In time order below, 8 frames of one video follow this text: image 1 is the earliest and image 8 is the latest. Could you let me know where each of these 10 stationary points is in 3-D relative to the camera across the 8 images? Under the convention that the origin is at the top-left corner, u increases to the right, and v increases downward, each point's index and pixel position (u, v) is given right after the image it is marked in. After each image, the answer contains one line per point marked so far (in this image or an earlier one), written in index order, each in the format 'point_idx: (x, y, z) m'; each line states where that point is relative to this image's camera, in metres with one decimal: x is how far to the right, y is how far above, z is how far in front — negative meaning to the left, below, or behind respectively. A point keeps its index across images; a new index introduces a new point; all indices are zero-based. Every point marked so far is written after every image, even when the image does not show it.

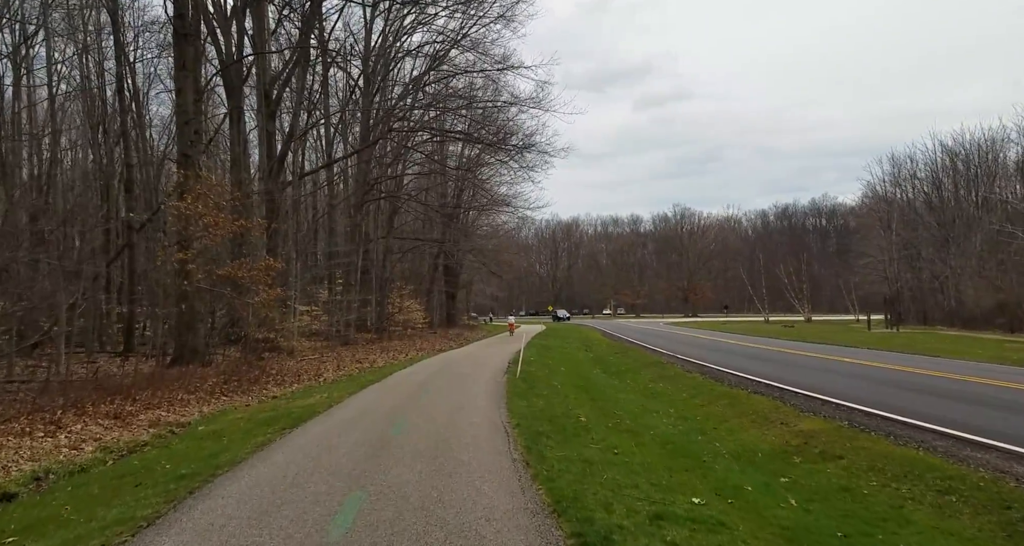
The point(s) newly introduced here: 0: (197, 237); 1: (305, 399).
0: (-6.8, +0.8, +15.4) m
1: (-3.6, -2.2, +12.3) m
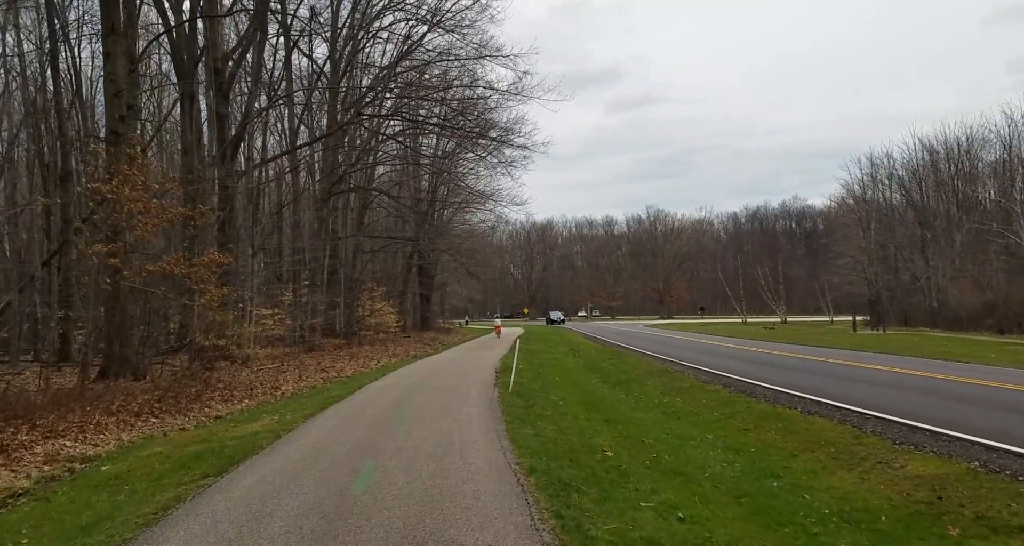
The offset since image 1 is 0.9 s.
0: (-7.0, +0.8, +13.0) m
1: (-3.7, -2.1, +10.1) m
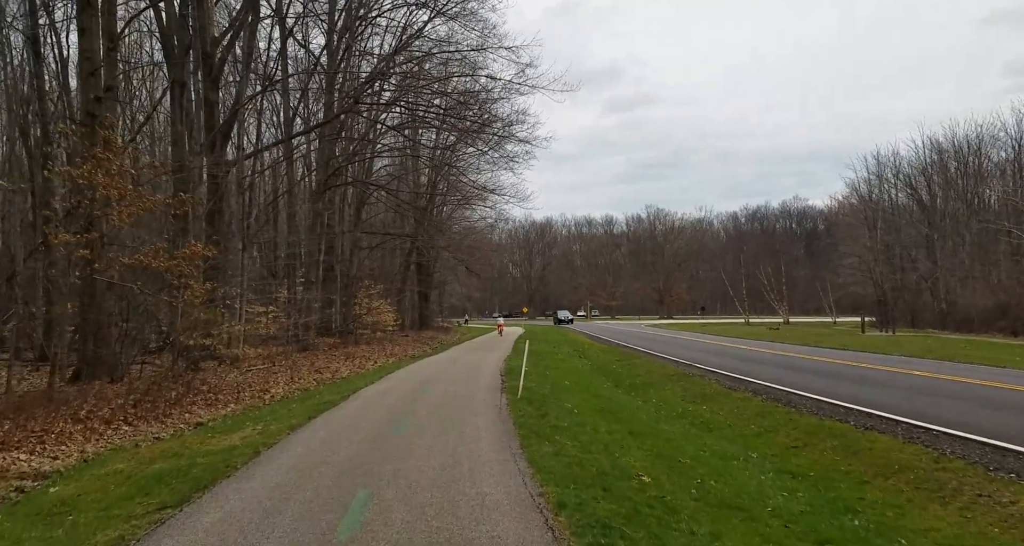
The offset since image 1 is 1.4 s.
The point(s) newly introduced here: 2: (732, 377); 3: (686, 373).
0: (-6.9, +1.0, +11.9) m
1: (-3.5, -2.0, +9.0) m
2: (+3.9, -1.9, +12.9) m
3: (+3.5, -2.0, +14.4) m
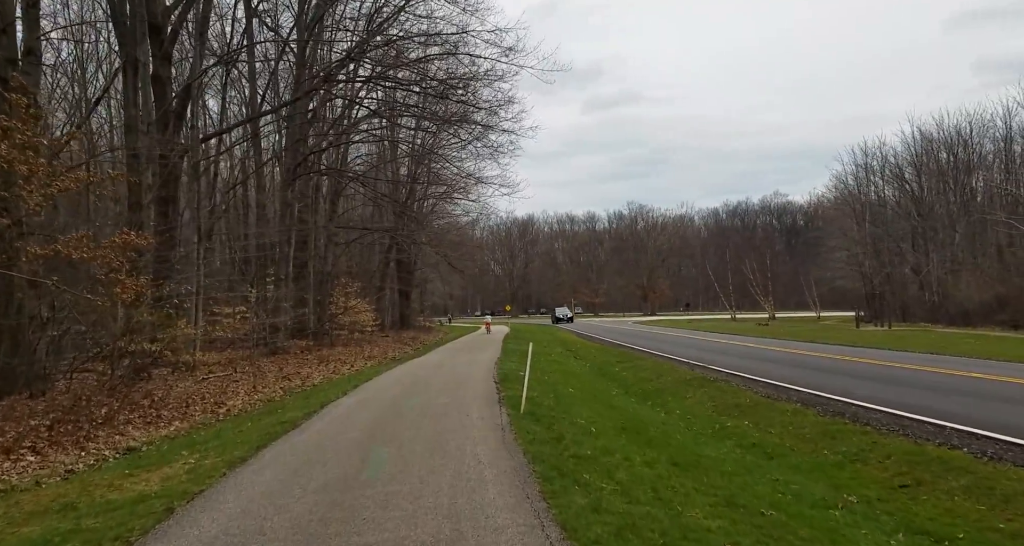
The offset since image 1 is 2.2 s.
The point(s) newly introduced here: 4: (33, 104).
0: (-6.9, +1.0, +9.9) m
1: (-3.5, -1.9, +7.1) m
2: (+3.9, -1.7, +11.1) m
3: (+3.4, -1.8, +12.6) m
4: (-7.0, +2.5, +10.5) m
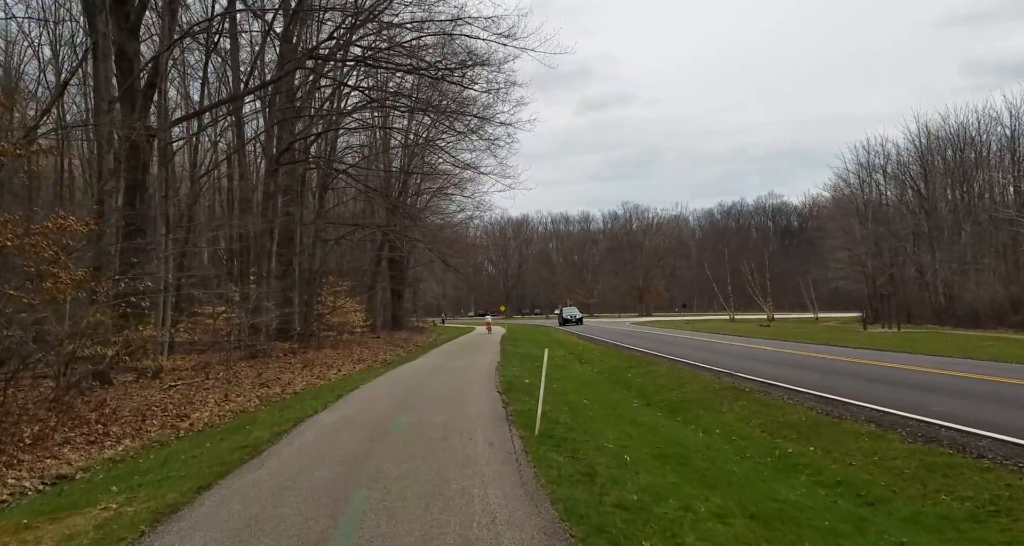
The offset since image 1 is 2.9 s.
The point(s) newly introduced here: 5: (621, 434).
0: (-6.8, +1.1, +8.2) m
1: (-3.4, -1.8, +5.5) m
2: (+4.0, -1.6, +9.6) m
3: (+3.5, -1.8, +11.1) m
4: (-6.9, +2.6, +8.9) m
5: (+1.2, -1.8, +7.8) m
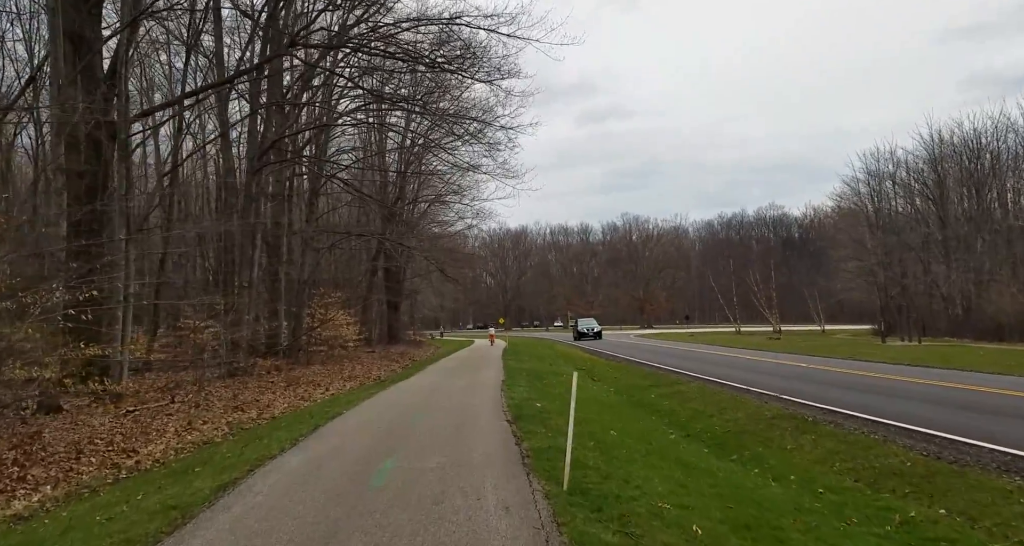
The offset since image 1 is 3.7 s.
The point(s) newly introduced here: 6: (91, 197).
0: (-6.6, +1.1, +6.4) m
1: (-3.2, -1.8, +3.6) m
2: (+4.1, -1.7, +7.7) m
3: (+3.6, -1.8, +9.2) m
4: (-6.8, +2.5, +7.1) m
5: (+1.4, -1.8, +6.0) m
6: (-7.6, +1.3, +13.2) m
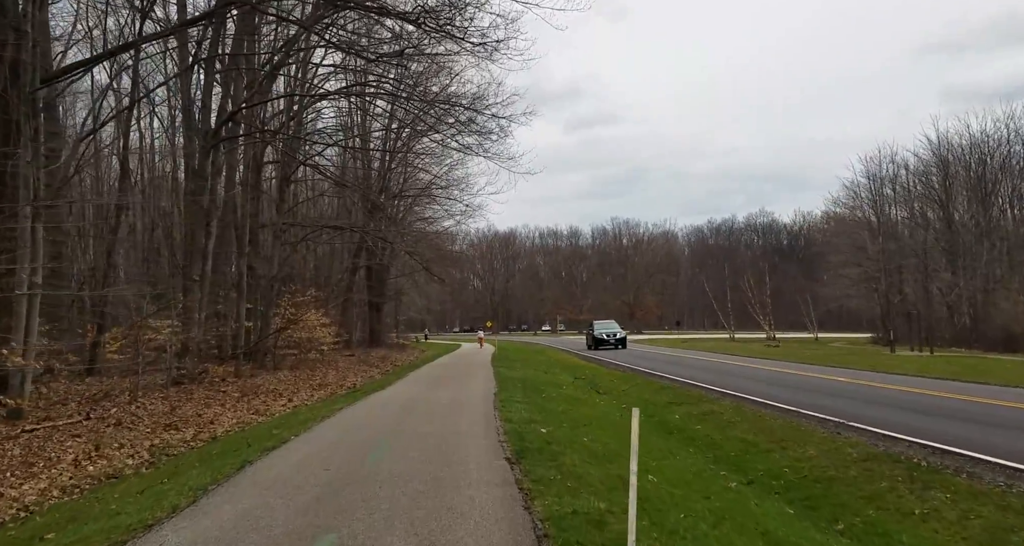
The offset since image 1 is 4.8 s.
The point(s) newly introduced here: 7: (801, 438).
0: (-6.5, +1.4, +3.9) m
1: (-3.1, -1.6, +1.1) m
2: (+4.2, -1.6, +5.4) m
3: (+3.6, -1.7, +6.8) m
4: (-6.7, +2.8, +4.6) m
5: (+1.4, -1.7, +3.6) m
6: (-7.7, +1.6, +10.6) m
7: (+3.2, -1.9, +7.9) m
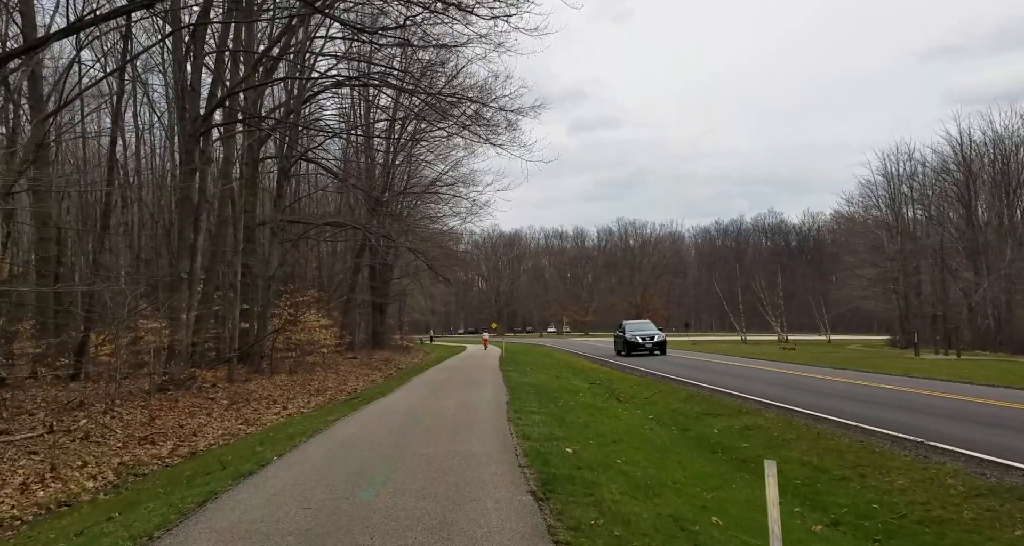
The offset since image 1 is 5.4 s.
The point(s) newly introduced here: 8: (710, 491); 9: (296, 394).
0: (-6.3, +1.4, +2.6) m
1: (-2.9, -1.5, -0.2) m
2: (+4.4, -1.5, +4.0) m
3: (+3.8, -1.7, +5.5) m
4: (-6.5, +2.9, +3.3) m
5: (+1.6, -1.6, +2.3) m
6: (-7.4, +1.7, +9.4) m
7: (+3.4, -1.8, +6.6) m
8: (+1.8, -1.9, +6.1) m
9: (-5.2, -2.9, +17.0) m
